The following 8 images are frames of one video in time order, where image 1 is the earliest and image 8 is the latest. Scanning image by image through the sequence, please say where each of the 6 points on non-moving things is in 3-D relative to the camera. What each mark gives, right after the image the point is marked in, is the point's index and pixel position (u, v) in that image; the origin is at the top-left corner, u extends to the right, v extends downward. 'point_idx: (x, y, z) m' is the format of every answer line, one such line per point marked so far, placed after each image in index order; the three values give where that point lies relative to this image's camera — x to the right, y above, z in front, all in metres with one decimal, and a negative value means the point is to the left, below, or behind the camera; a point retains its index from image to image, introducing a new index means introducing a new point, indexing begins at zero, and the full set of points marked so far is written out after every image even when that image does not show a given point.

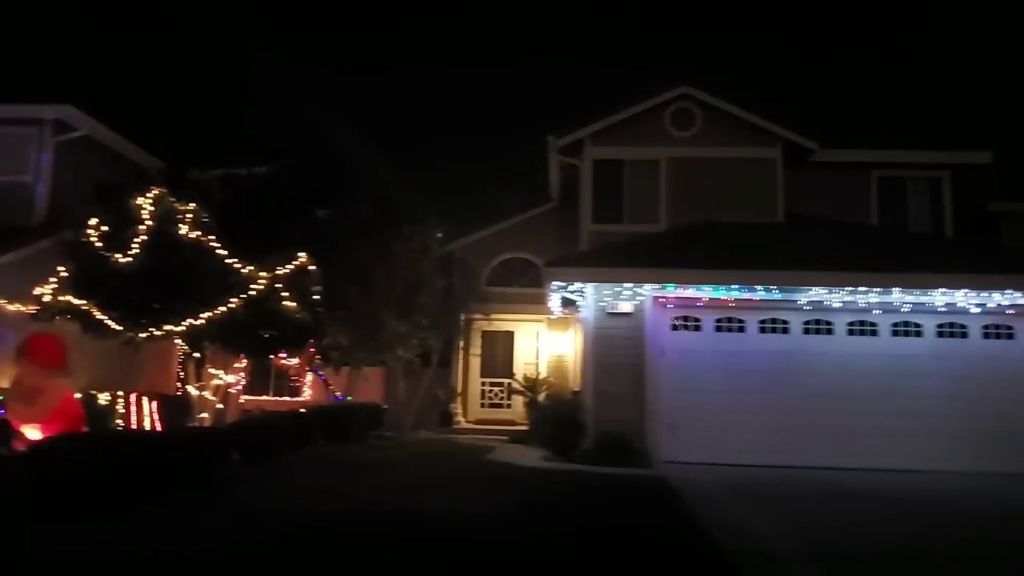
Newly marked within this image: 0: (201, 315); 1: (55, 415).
0: (-4.5, -0.4, +10.6) m
1: (-5.0, -1.4, +7.9) m
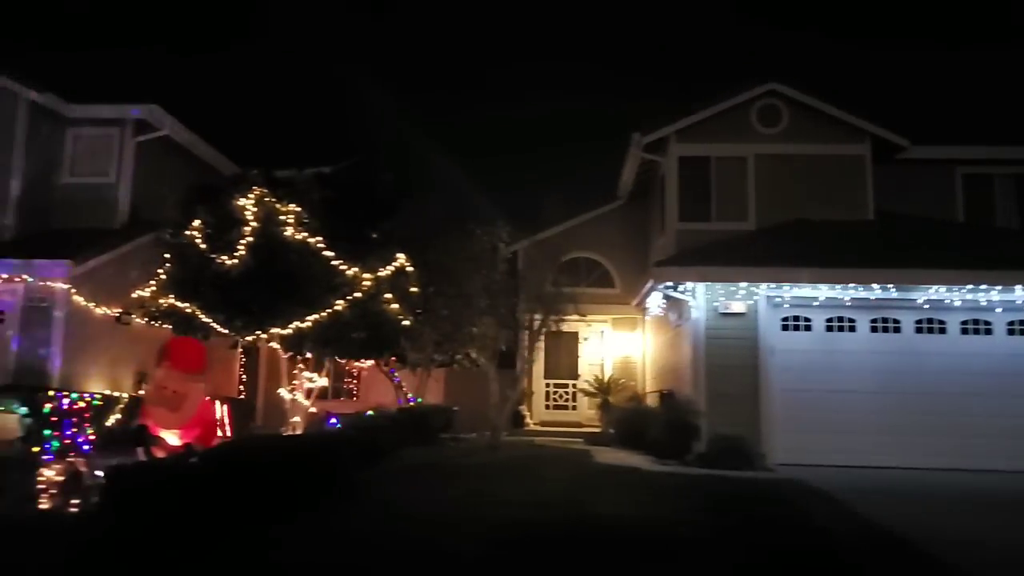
0: (-2.9, -0.4, +10.4) m
1: (-3.4, -1.4, +7.7) m
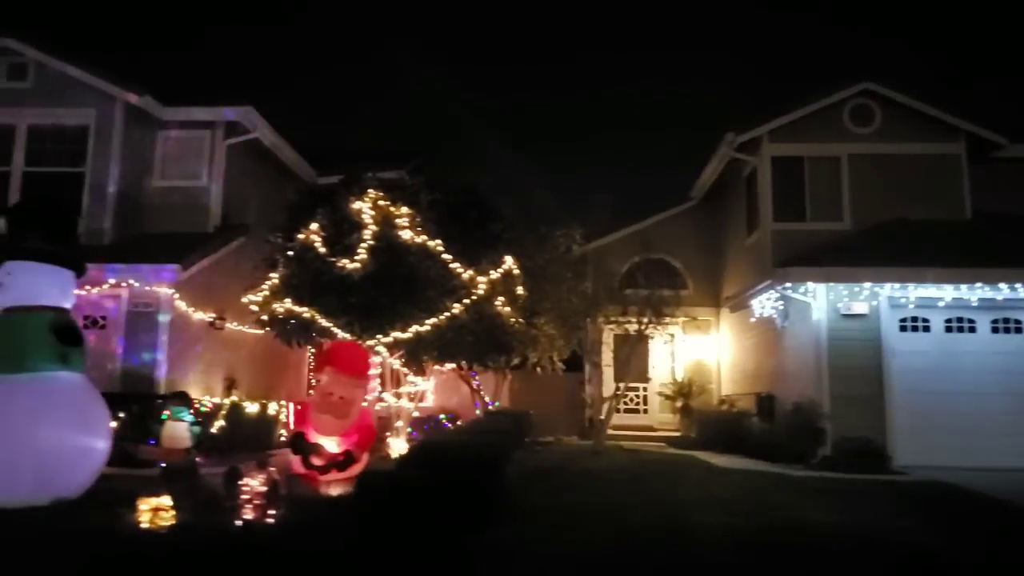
0: (-1.2, -0.4, +10.3) m
1: (-1.7, -1.5, +7.5) m
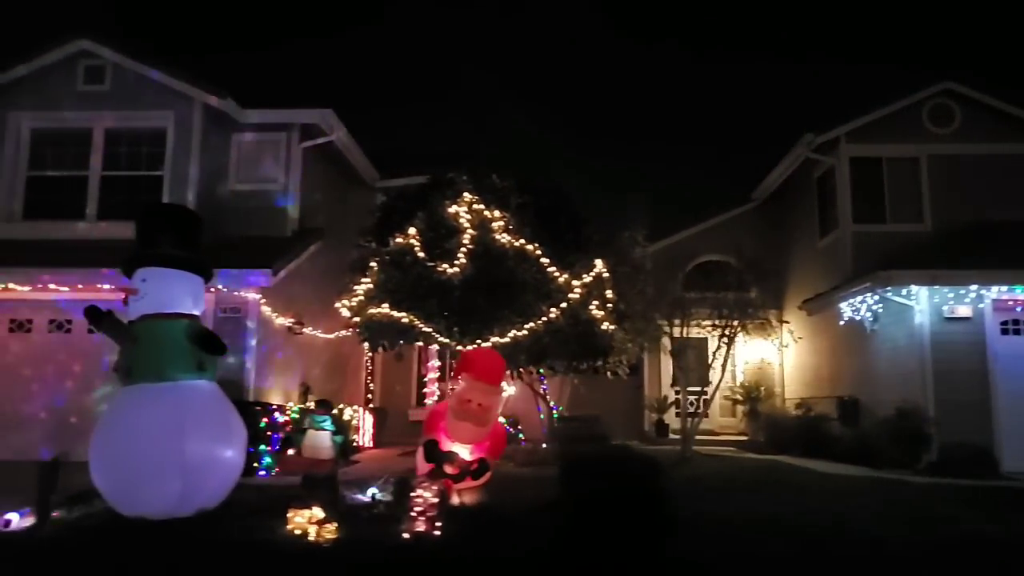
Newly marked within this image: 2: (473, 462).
0: (+0.2, -0.5, +10.1) m
1: (-0.3, -1.5, +7.4) m
2: (-0.4, -1.7, +7.3) m
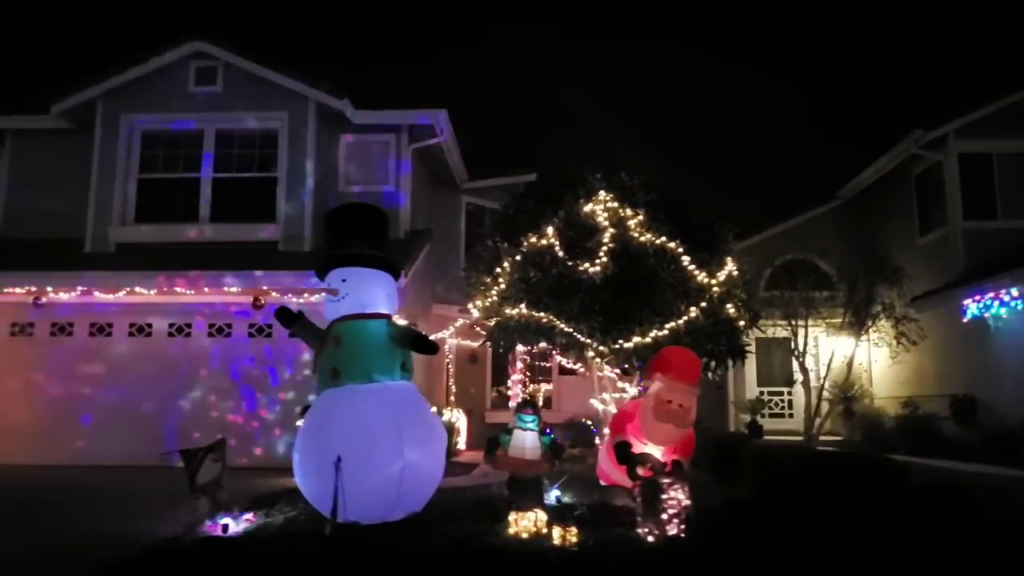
0: (+2.1, -0.5, +10.0) m
1: (+1.7, -1.5, +7.3) m
2: (+1.5, -1.7, +7.2) m
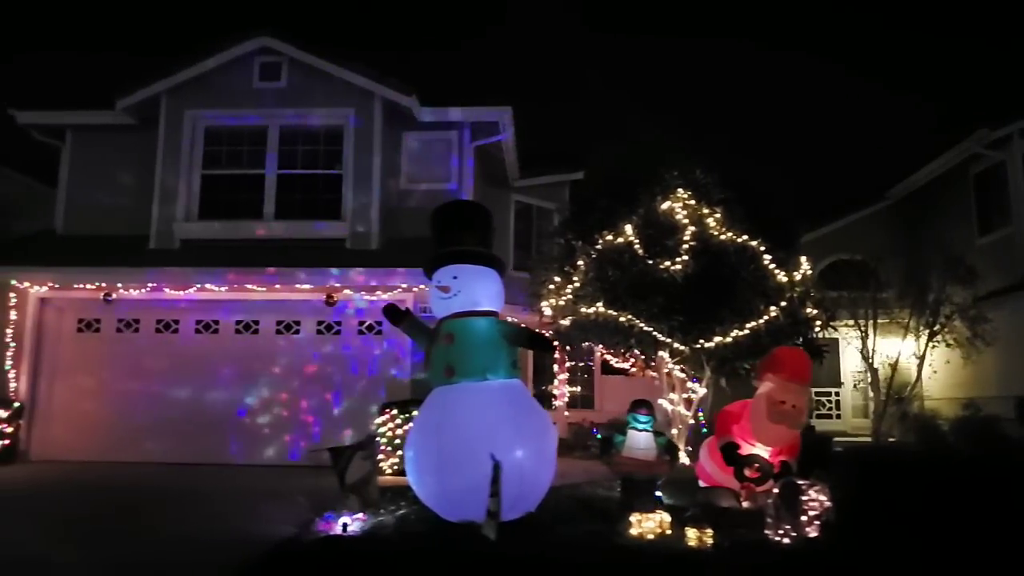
0: (+3.2, -0.5, +9.9) m
1: (+2.7, -1.5, +7.2) m
2: (+2.6, -1.7, +7.1) m
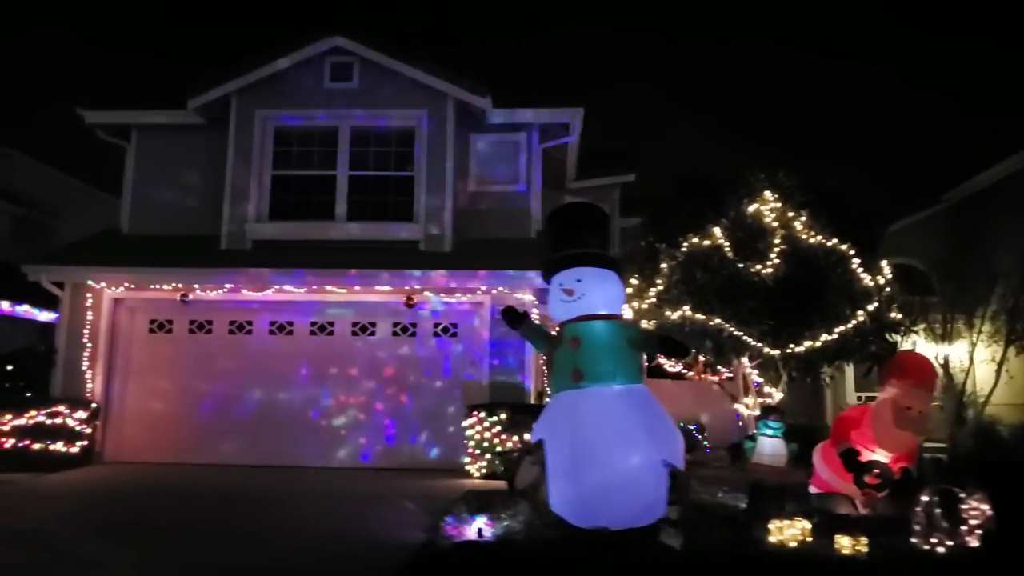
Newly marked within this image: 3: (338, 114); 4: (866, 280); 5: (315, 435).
0: (+4.4, -0.5, +9.8) m
1: (+3.9, -1.5, +7.1) m
2: (+3.7, -1.8, +7.0) m
3: (-2.9, +2.9, +12.0) m
4: (+4.9, +0.1, +10.1) m
5: (-3.0, -2.2, +11.1) m
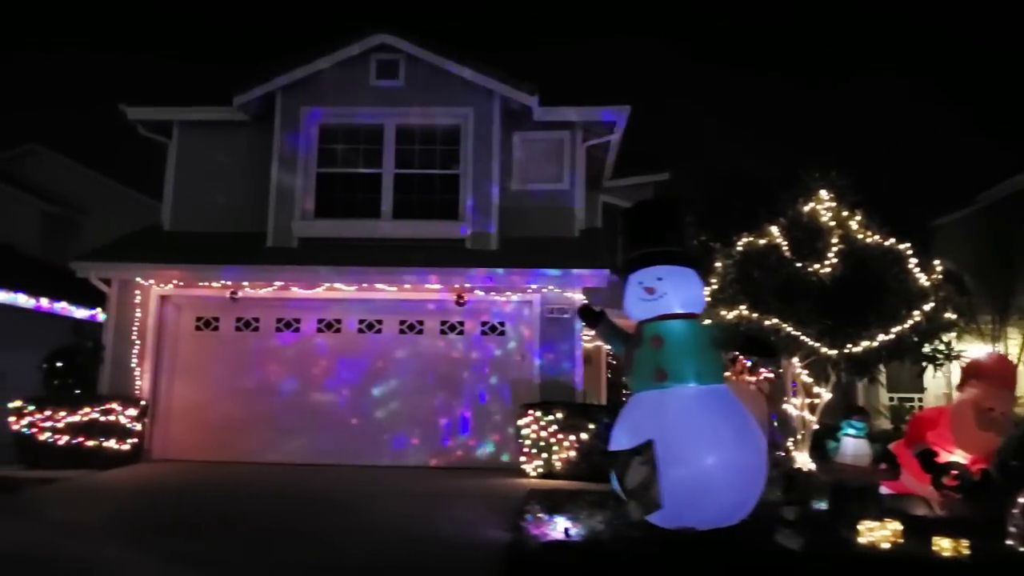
0: (+5.1, -0.5, +9.7) m
1: (+4.6, -1.5, +7.0) m
2: (+4.5, -1.8, +7.0) m
3: (-2.1, +2.9, +12.0) m
4: (+5.6, +0.1, +10.0) m
5: (-2.2, -2.2, +11.0) m
